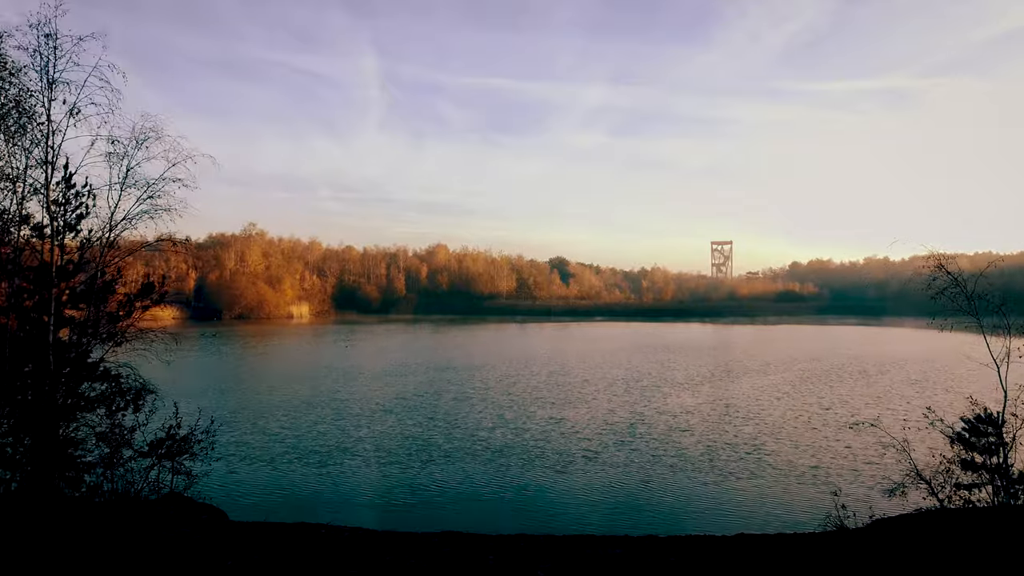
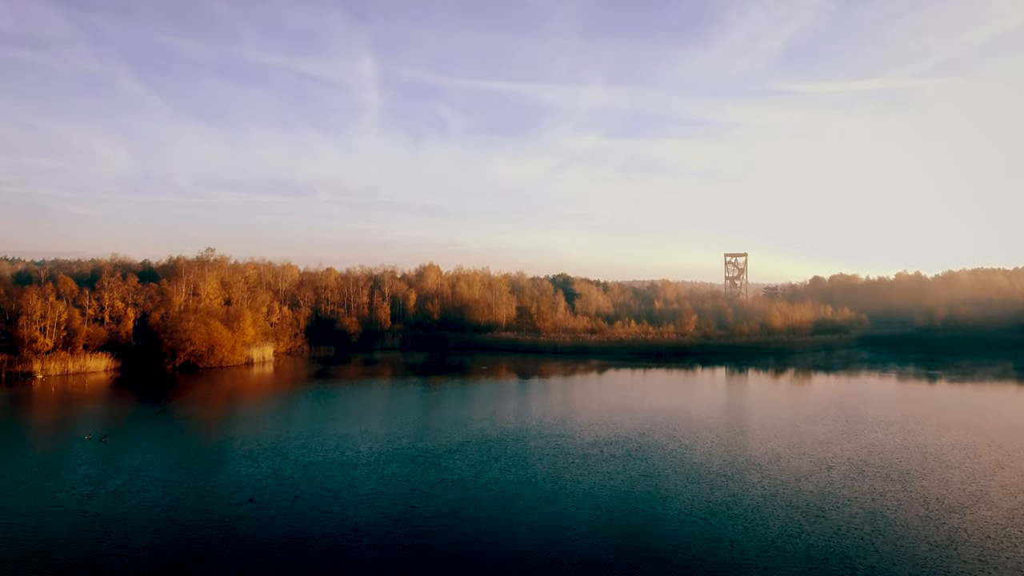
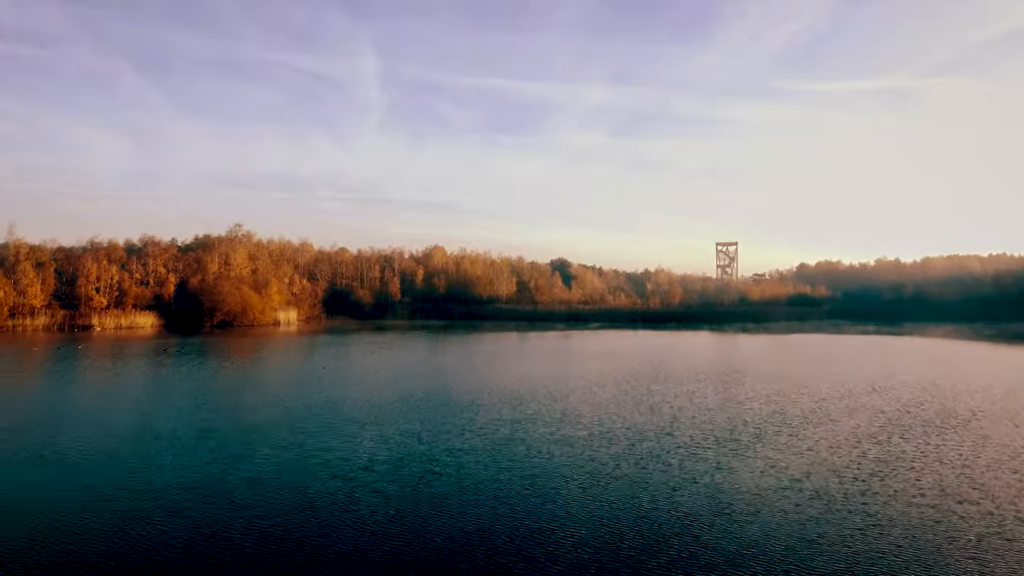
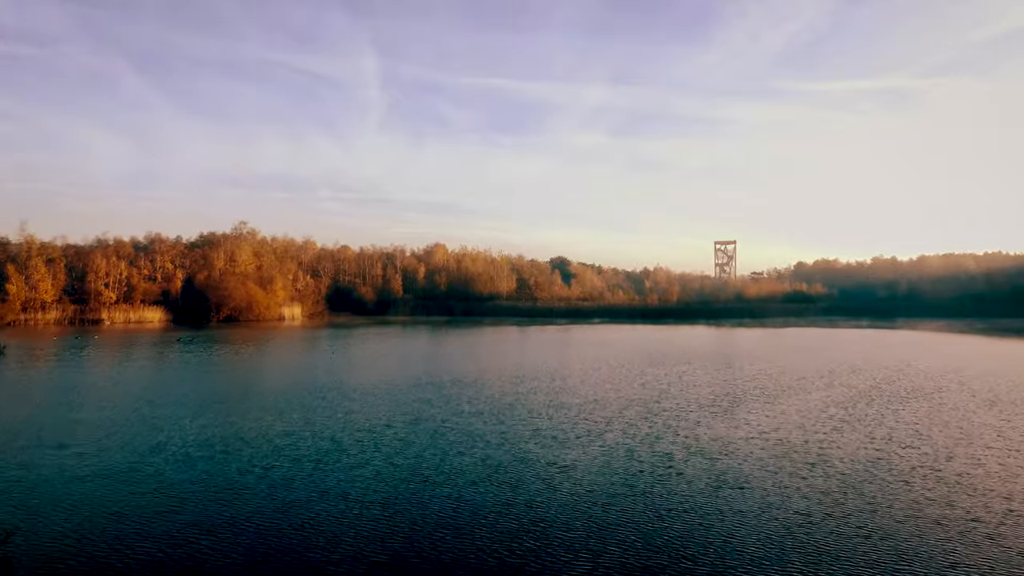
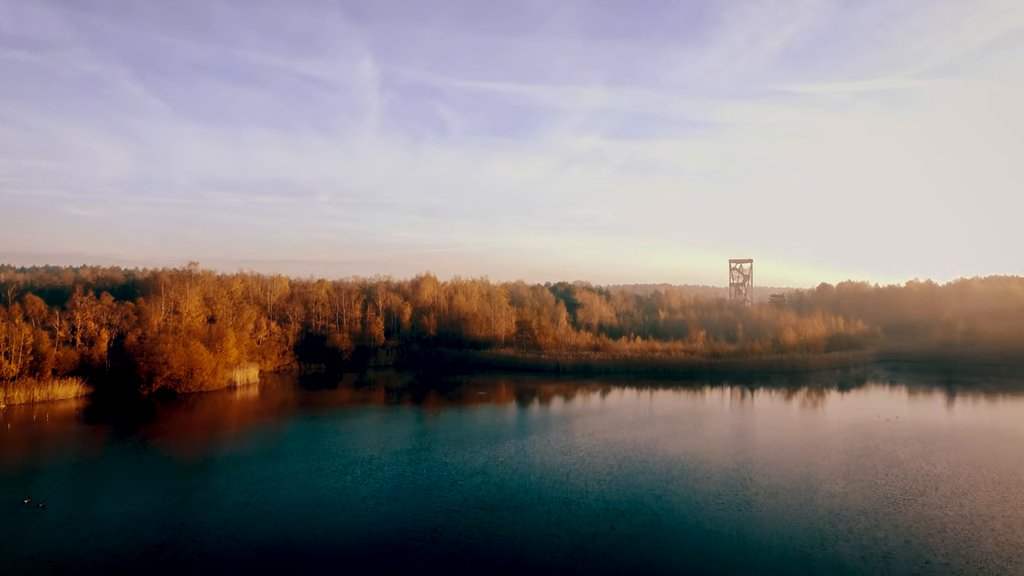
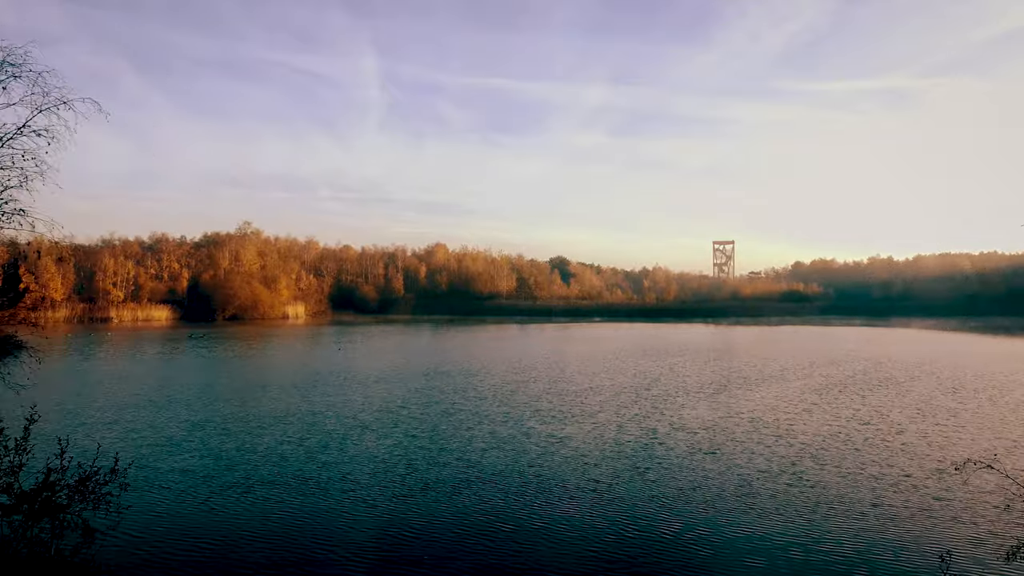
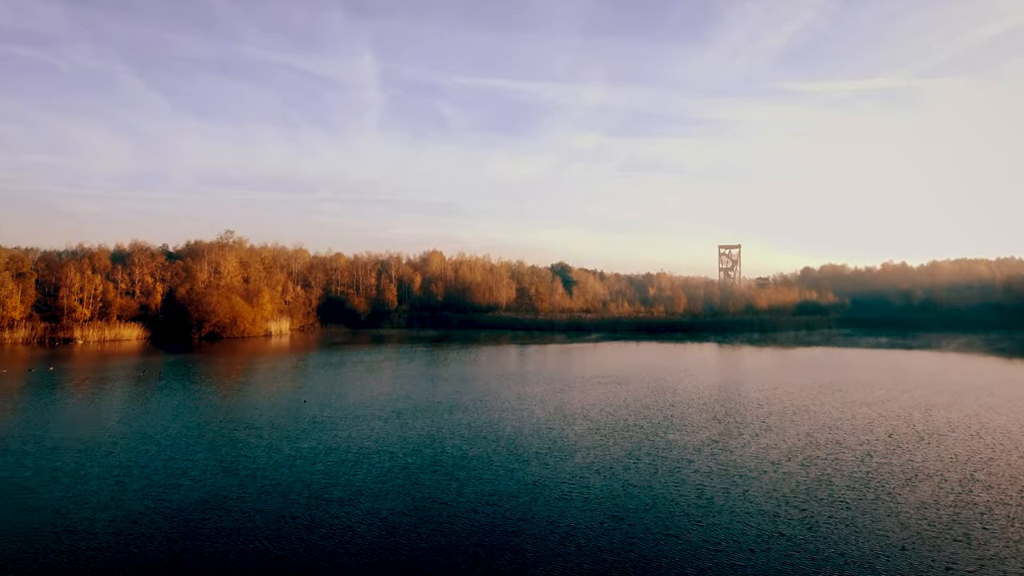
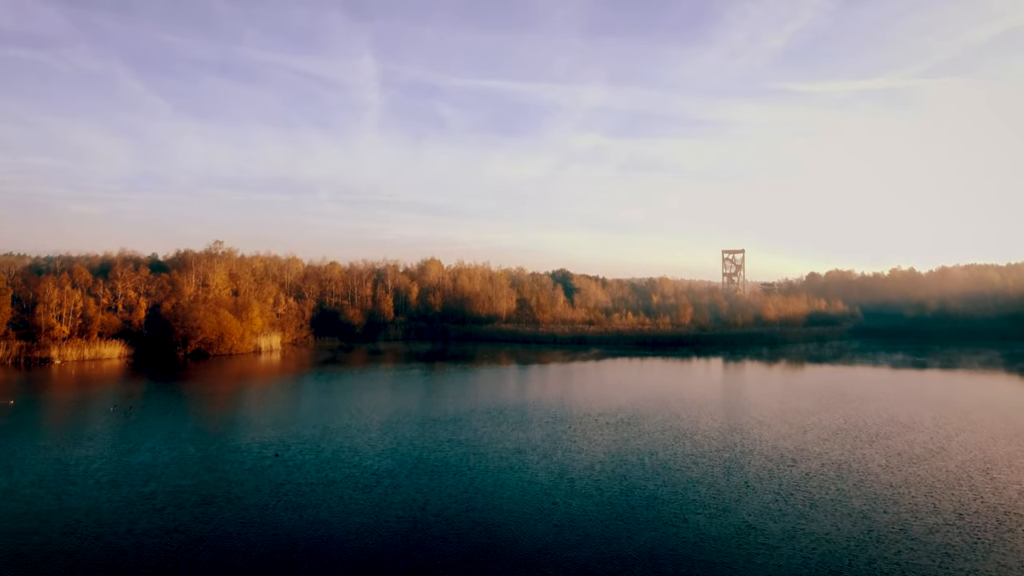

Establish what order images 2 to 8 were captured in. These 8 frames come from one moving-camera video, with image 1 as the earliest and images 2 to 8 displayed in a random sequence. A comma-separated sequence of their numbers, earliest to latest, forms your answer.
6, 4, 3, 7, 8, 2, 5
